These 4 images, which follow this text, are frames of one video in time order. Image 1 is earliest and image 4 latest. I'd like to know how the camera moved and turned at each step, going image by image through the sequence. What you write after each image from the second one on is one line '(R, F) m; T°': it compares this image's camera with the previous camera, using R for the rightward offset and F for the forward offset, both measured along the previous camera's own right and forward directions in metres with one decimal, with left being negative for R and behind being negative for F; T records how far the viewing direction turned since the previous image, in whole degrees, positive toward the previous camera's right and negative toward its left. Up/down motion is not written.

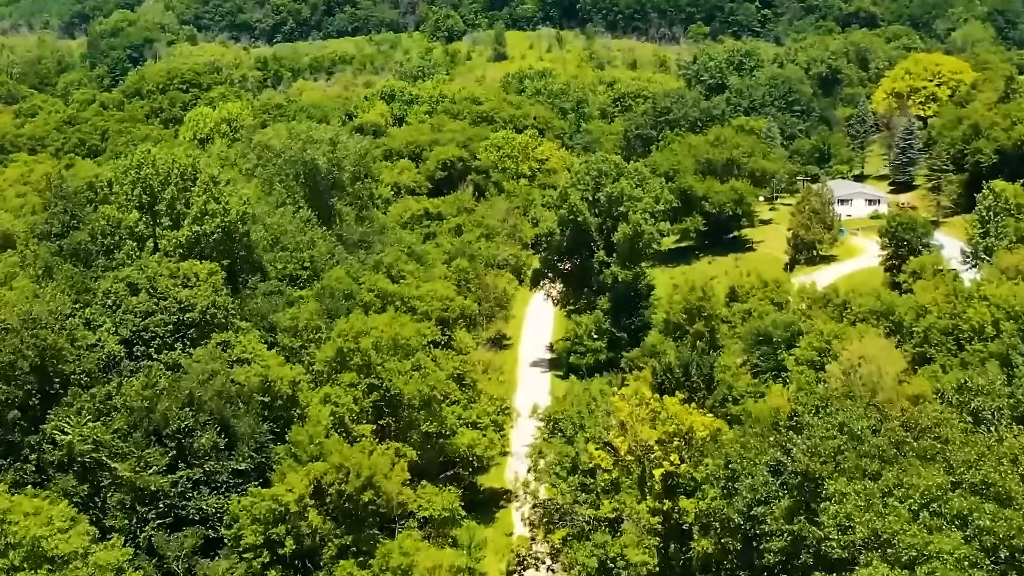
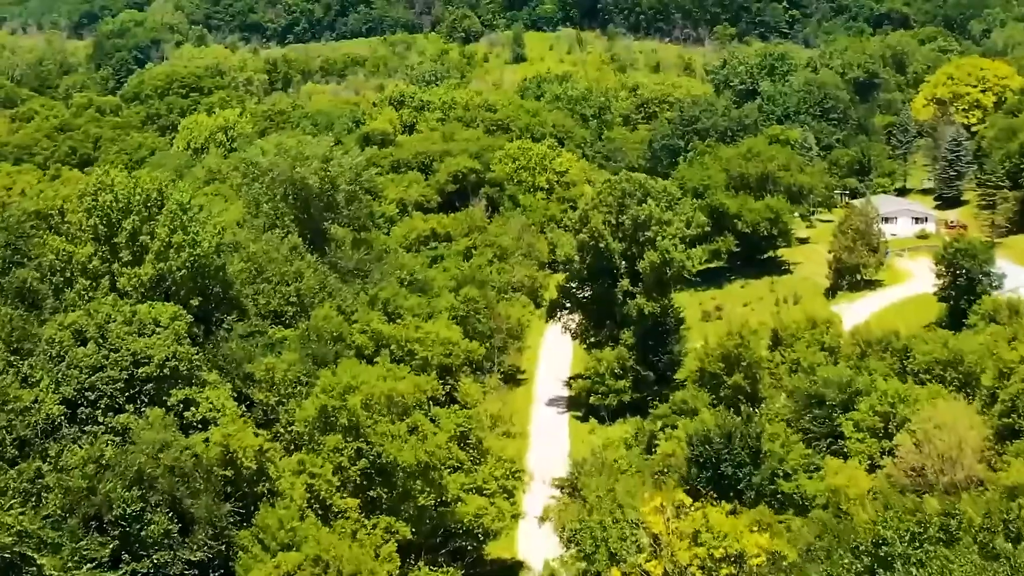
(+0.3, +5.7) m; -1°
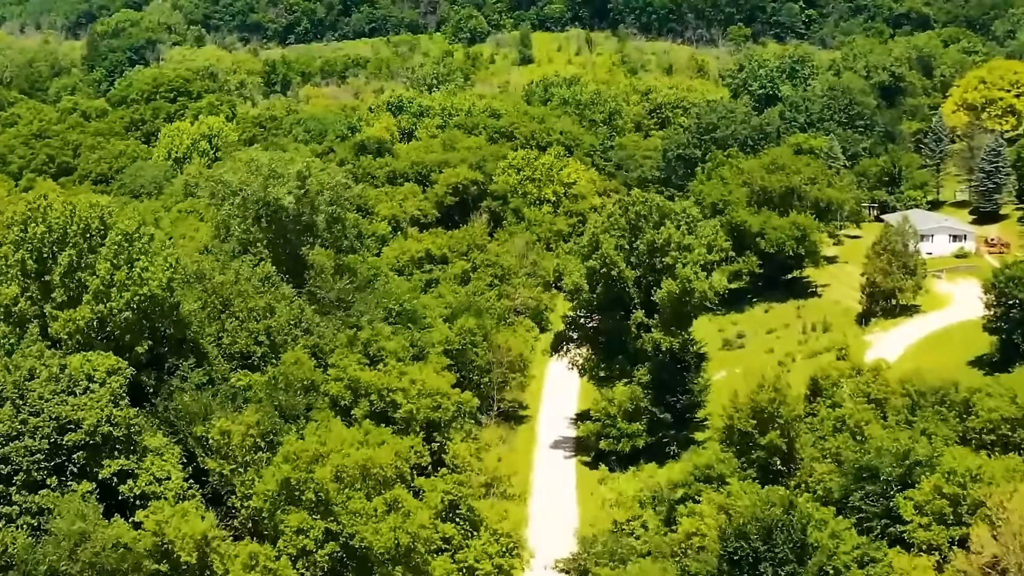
(+0.3, +5.3) m; 0°
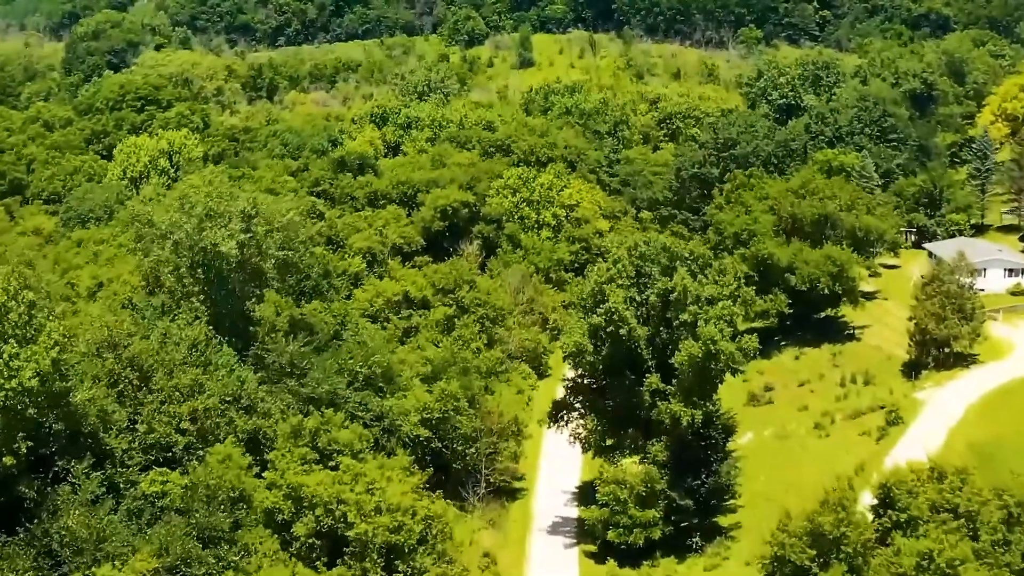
(+0.4, +7.7) m; 0°
